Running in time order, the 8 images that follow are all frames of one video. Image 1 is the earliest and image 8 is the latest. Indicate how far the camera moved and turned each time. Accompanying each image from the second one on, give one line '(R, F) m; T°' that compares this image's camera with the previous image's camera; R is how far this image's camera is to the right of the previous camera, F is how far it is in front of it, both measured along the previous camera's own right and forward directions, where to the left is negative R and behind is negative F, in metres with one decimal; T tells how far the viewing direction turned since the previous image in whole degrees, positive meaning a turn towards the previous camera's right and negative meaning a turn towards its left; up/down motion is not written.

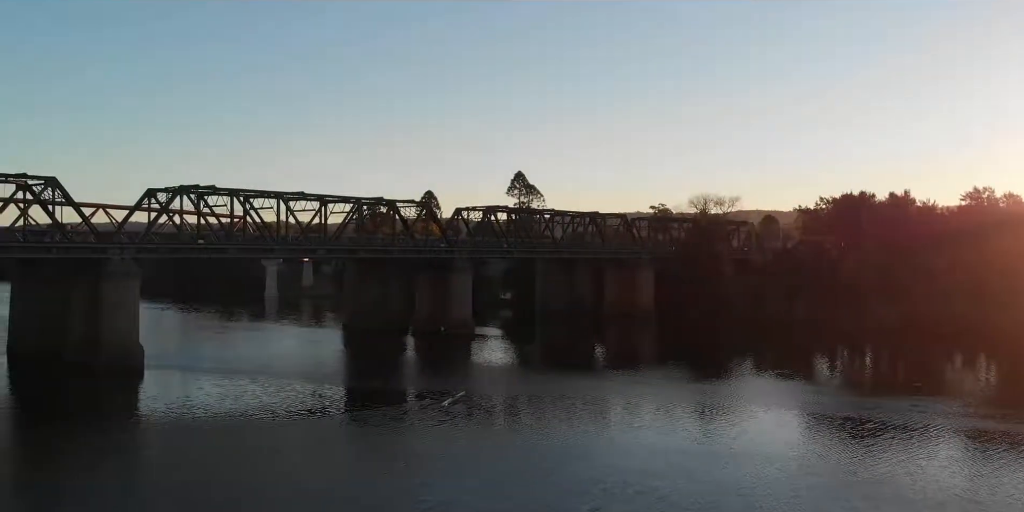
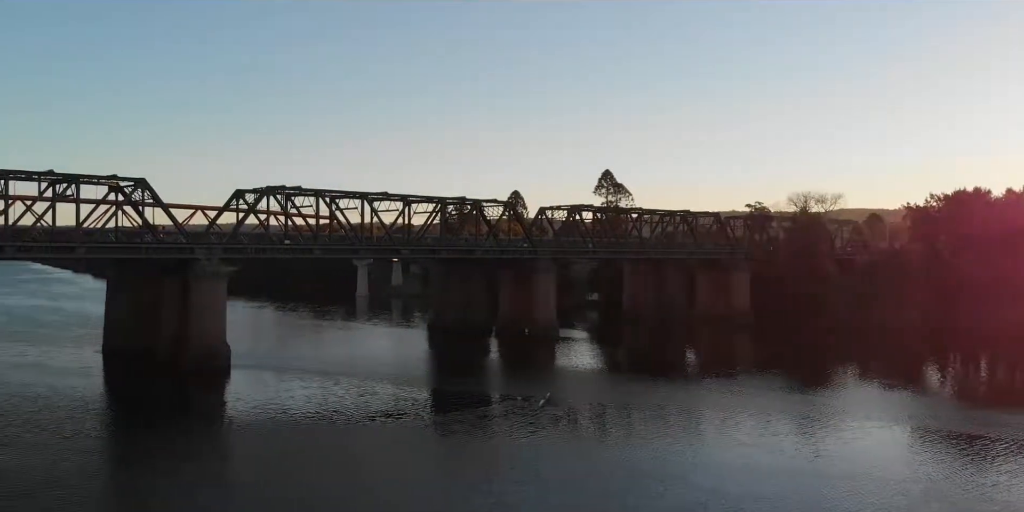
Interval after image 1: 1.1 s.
(+0.3, +1.7) m; -6°
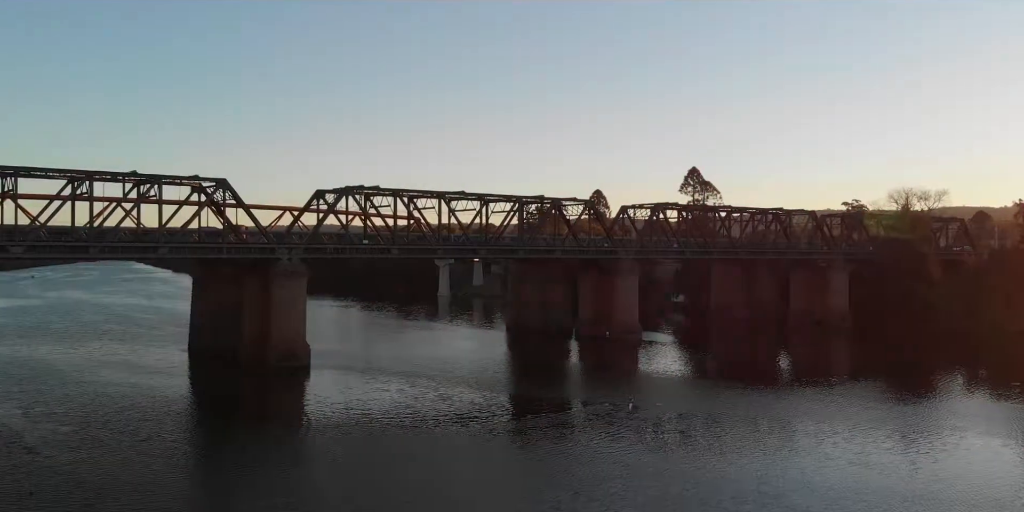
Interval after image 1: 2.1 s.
(+0.3, +1.6) m; -5°
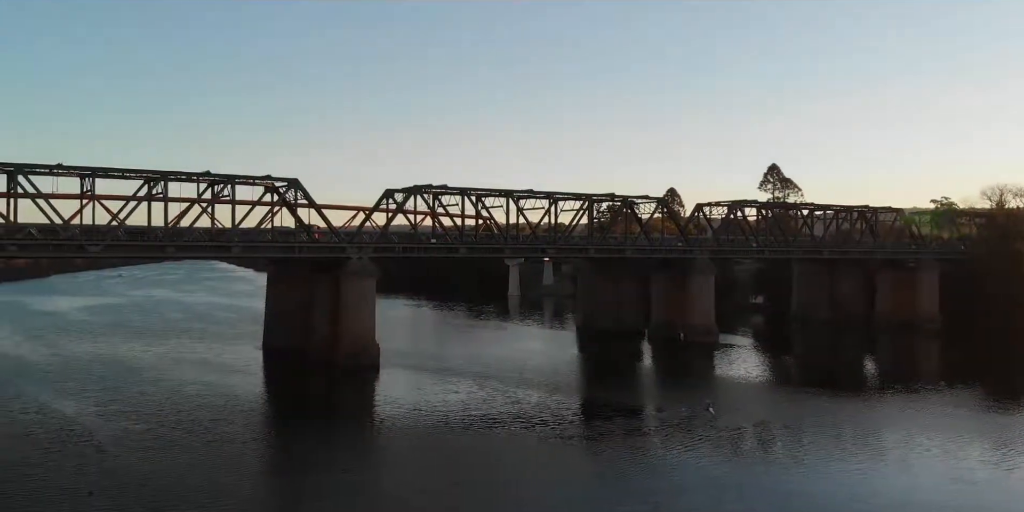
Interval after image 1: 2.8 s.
(+0.2, +1.0) m; -5°
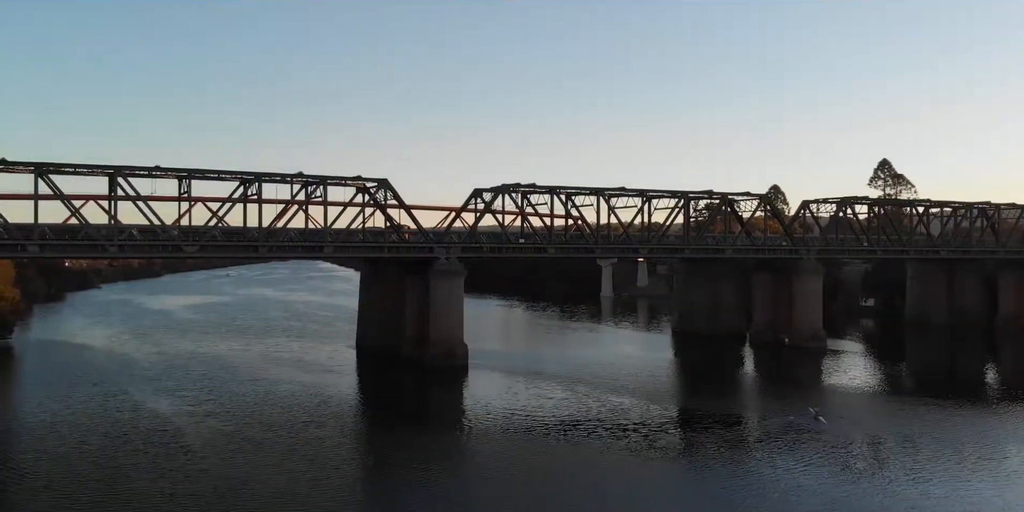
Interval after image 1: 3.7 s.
(+0.2, +1.4) m; -6°
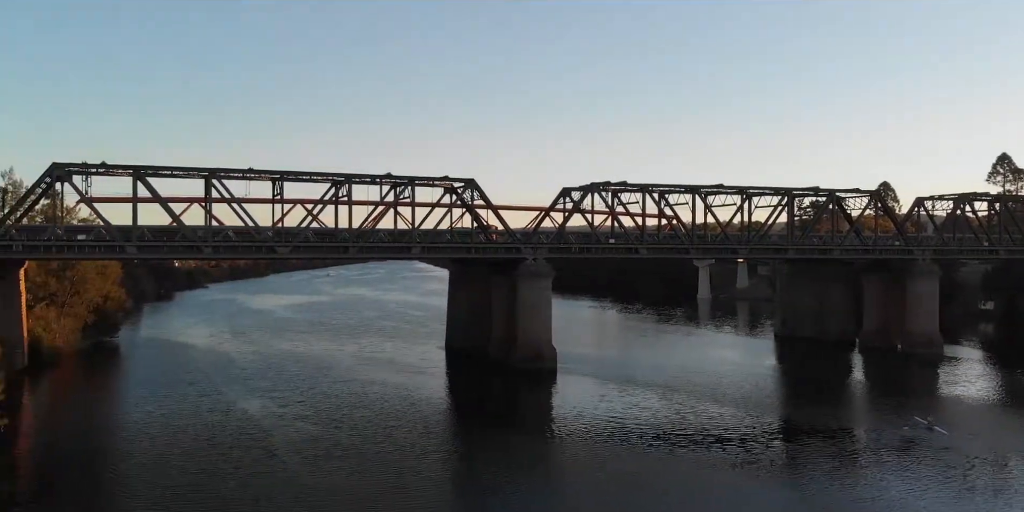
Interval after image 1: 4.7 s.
(+0.1, +1.3) m; -6°
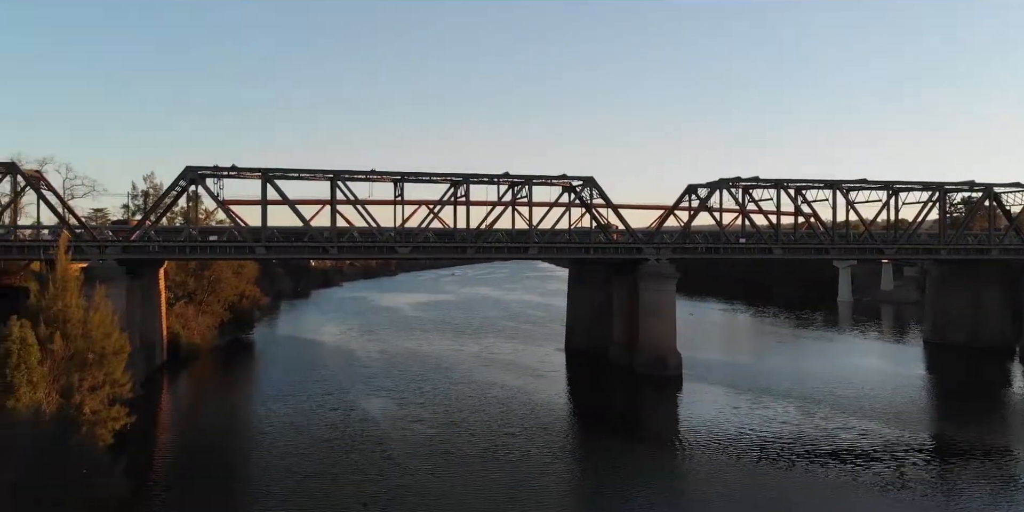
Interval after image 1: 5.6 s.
(+0.1, +1.3) m; -8°
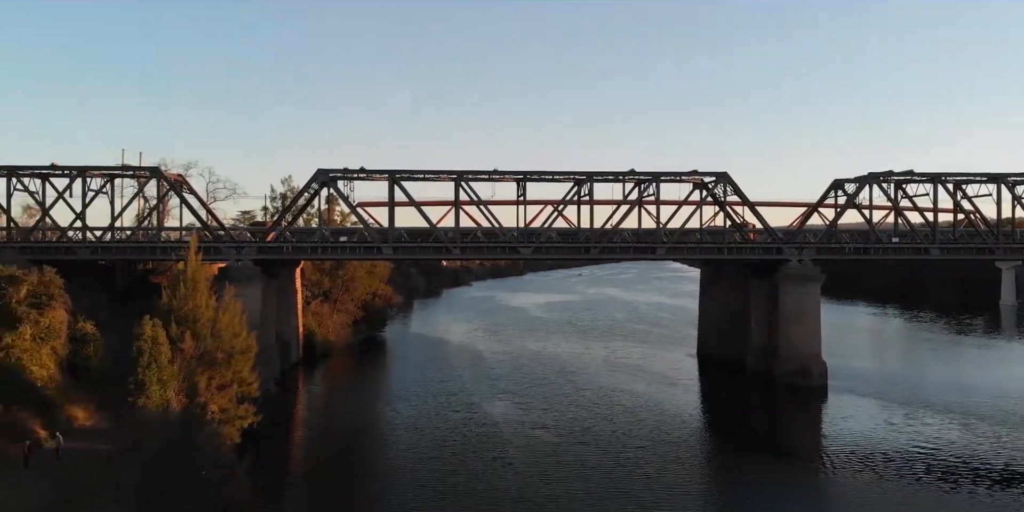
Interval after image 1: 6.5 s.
(+0.1, +1.3) m; -8°
